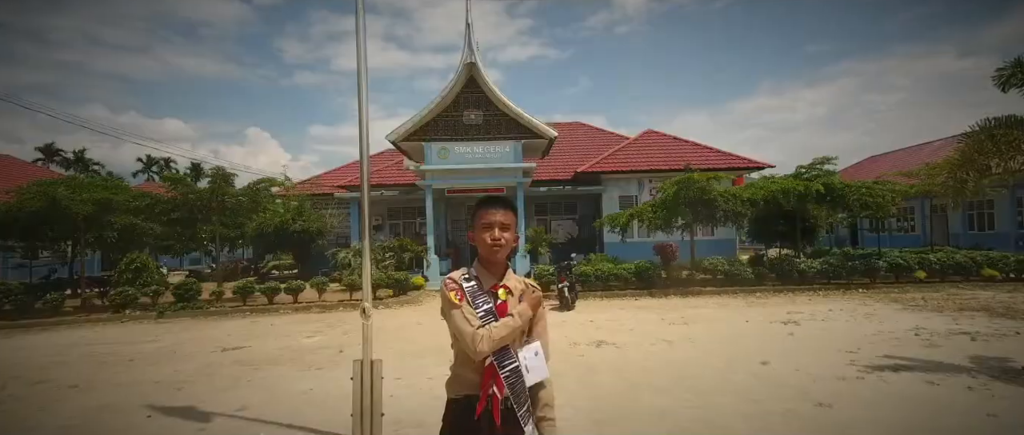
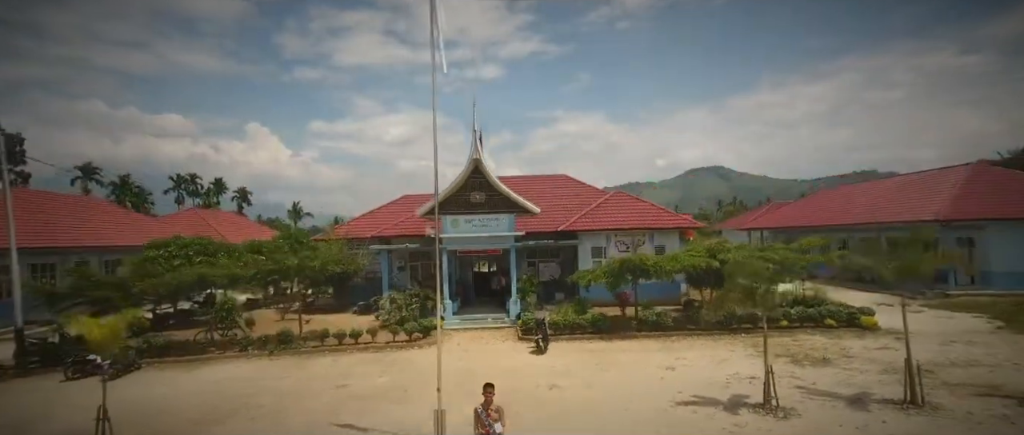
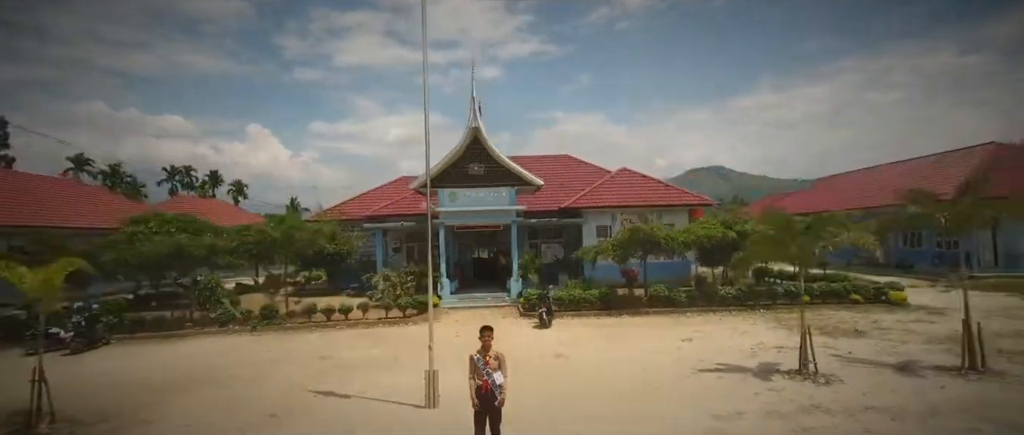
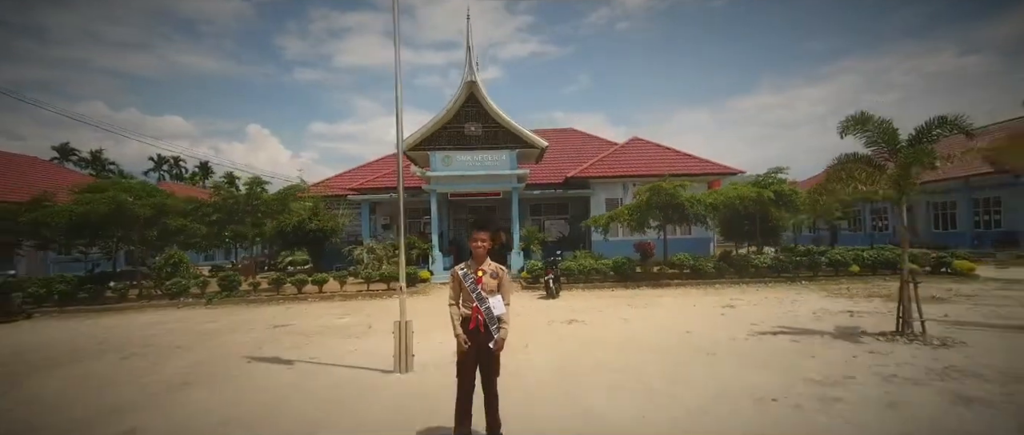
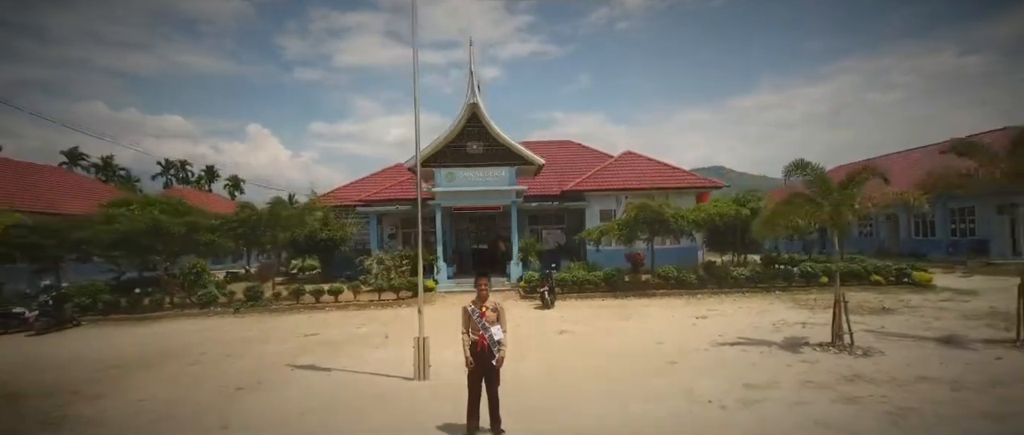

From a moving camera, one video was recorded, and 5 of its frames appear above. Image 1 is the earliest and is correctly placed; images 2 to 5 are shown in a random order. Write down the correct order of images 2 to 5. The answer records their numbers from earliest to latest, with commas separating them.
4, 5, 3, 2
